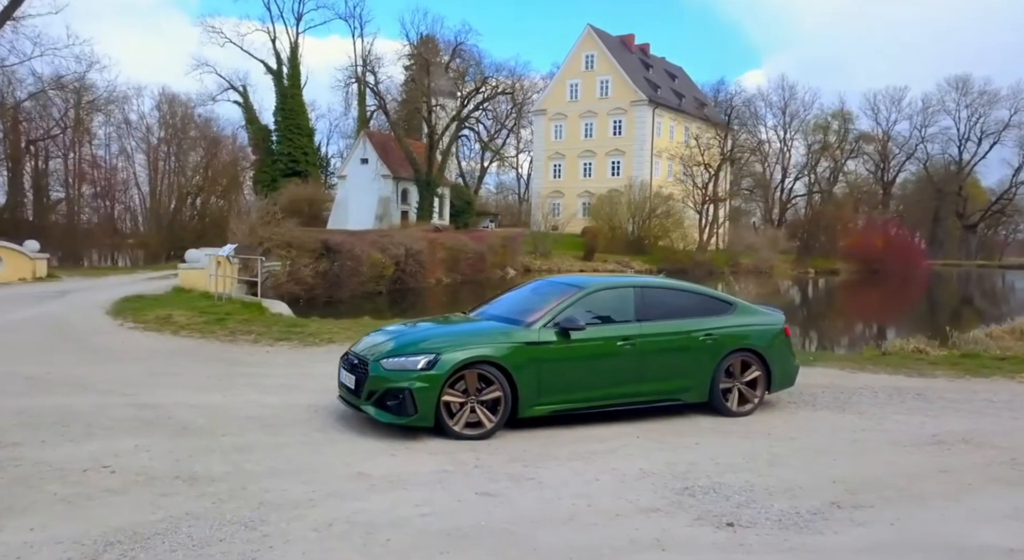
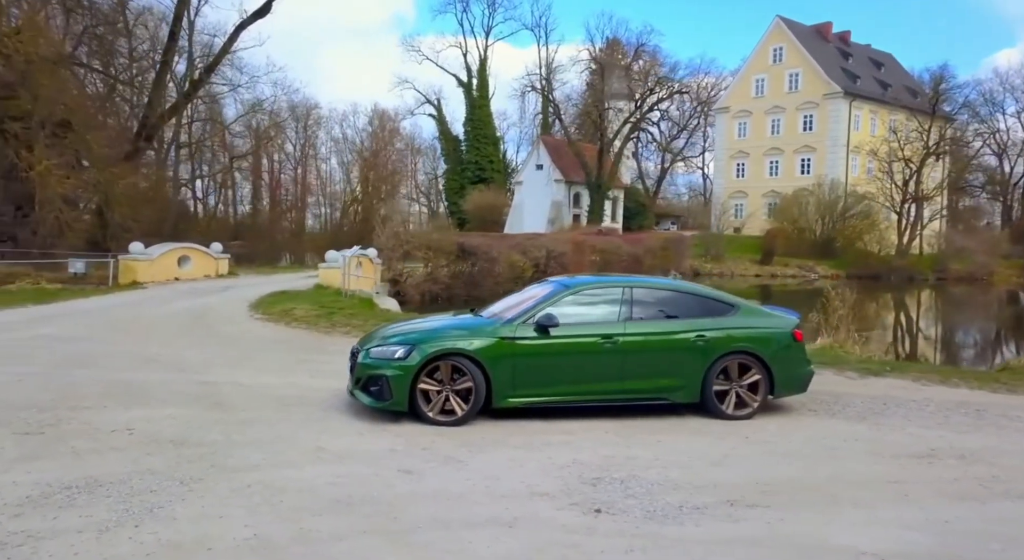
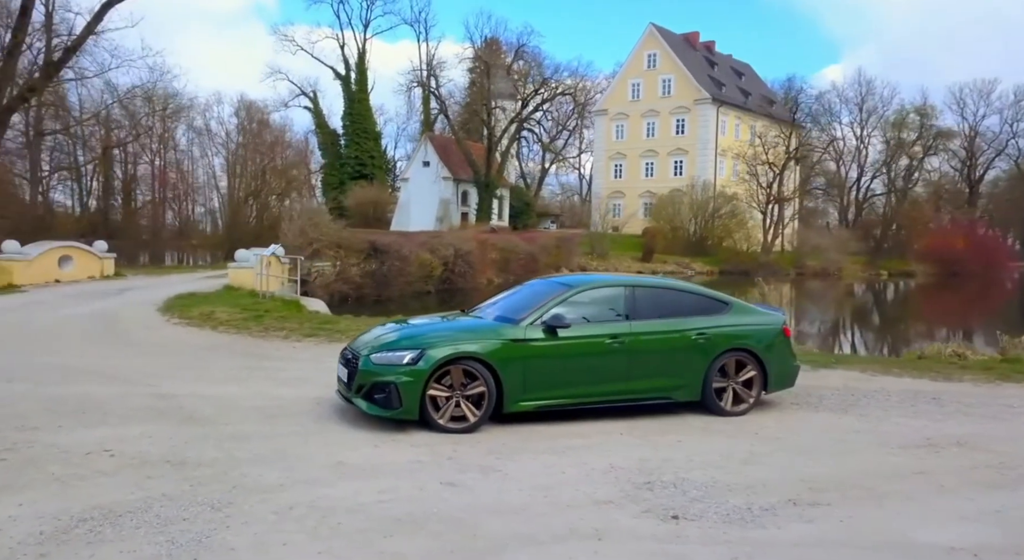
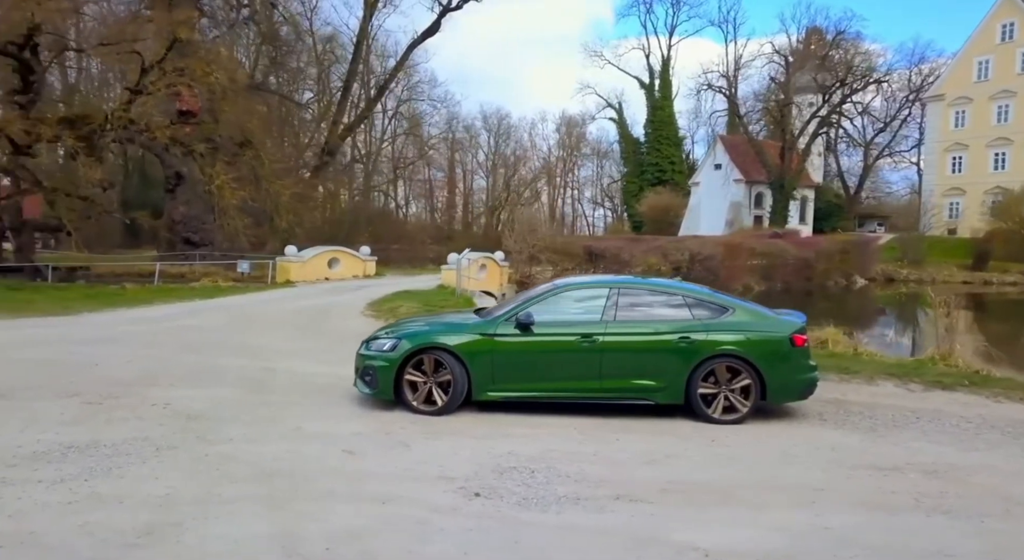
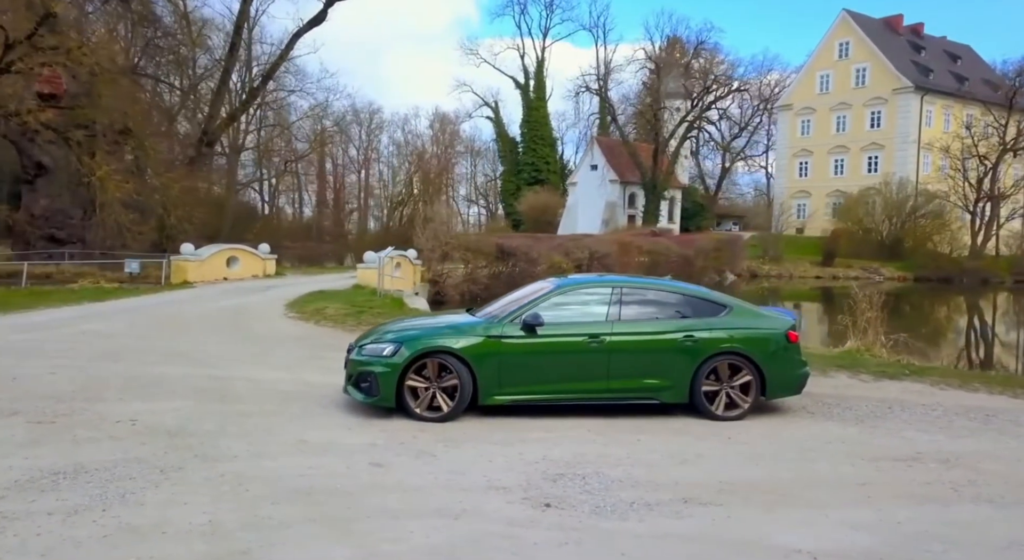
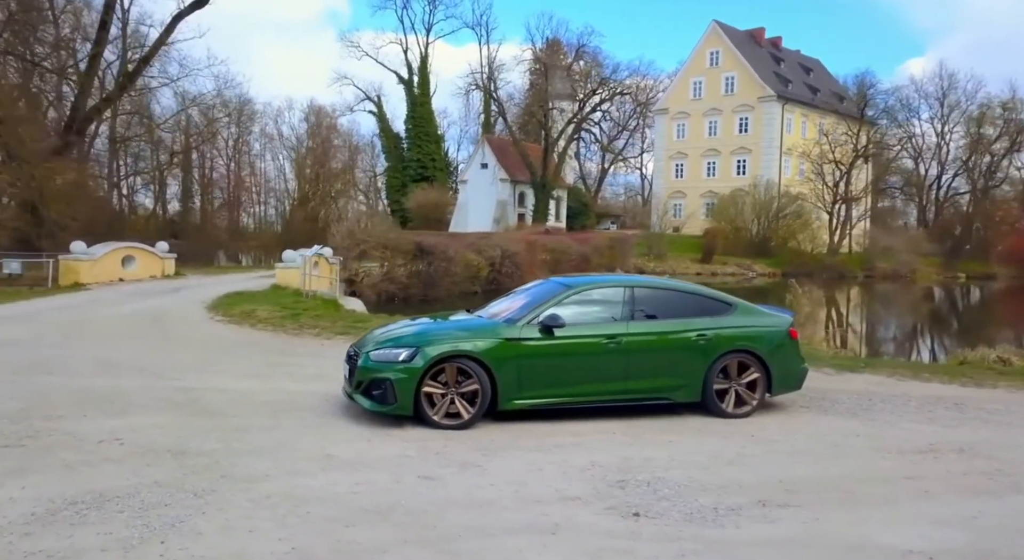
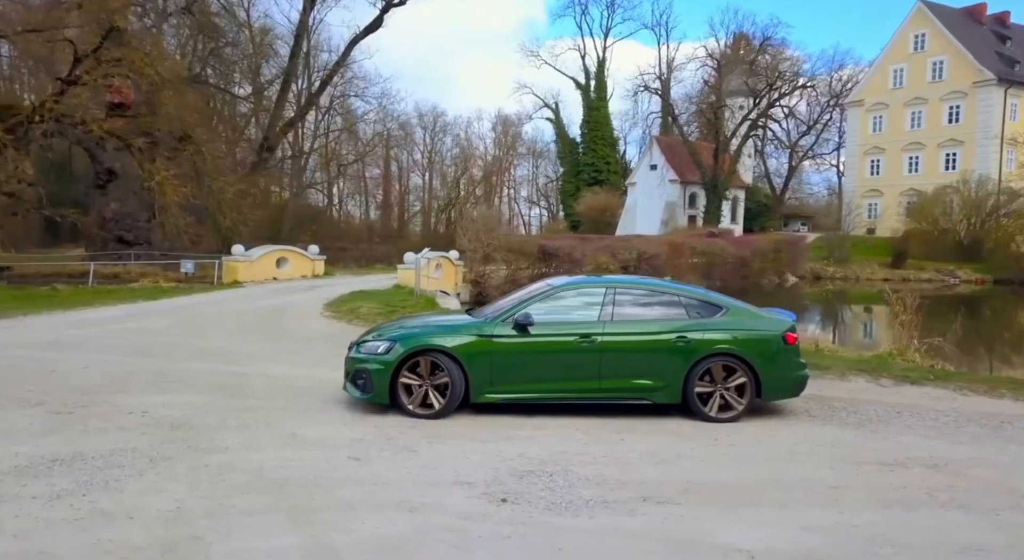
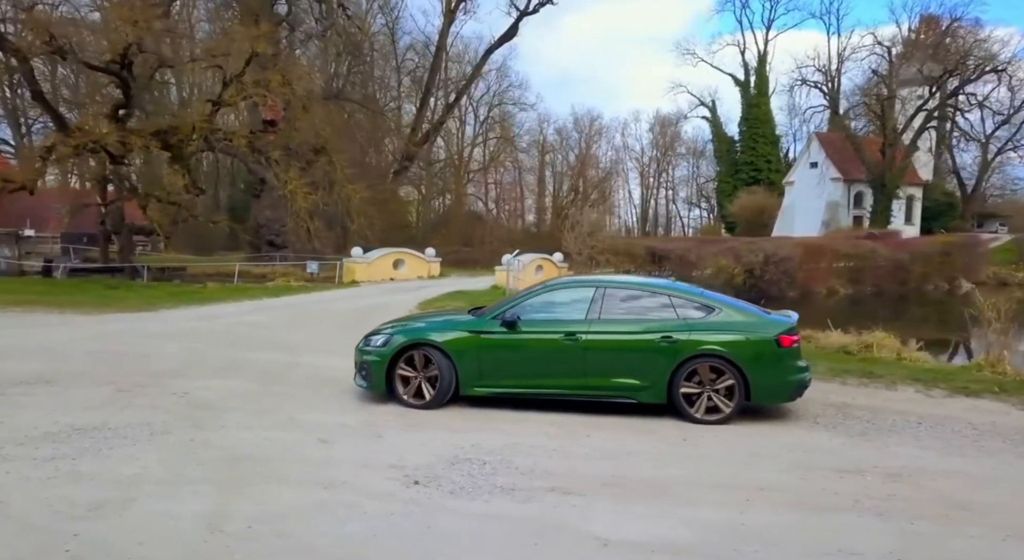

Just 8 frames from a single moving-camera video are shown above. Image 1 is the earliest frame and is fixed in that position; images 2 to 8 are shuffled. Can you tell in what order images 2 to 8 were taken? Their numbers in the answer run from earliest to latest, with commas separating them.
3, 6, 2, 5, 7, 4, 8
